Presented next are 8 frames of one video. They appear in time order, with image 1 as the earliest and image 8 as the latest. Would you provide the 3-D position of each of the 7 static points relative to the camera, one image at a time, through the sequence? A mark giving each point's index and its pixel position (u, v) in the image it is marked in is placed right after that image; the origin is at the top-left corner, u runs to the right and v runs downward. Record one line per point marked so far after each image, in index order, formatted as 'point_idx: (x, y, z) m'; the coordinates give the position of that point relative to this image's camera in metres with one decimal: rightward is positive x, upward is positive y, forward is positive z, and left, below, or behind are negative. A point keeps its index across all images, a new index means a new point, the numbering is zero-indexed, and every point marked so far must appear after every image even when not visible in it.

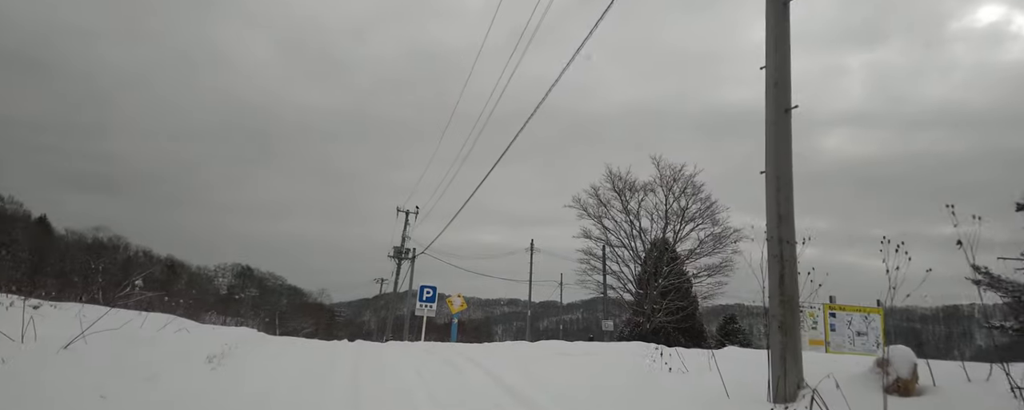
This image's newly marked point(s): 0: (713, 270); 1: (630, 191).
0: (+4.5, -1.5, +12.4) m
1: (+3.6, +0.4, +16.1) m
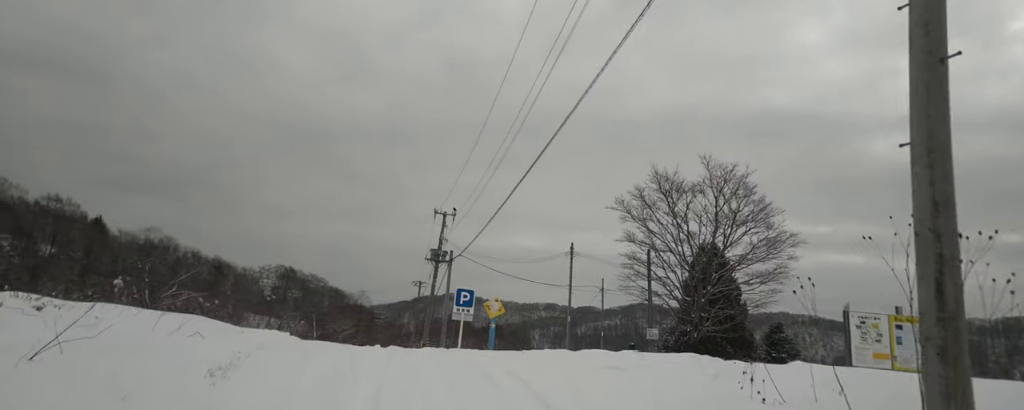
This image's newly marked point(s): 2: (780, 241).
0: (+5.4, -1.5, +11.7) m
1: (+4.7, +0.4, +15.4) m
2: (+7.5, -1.0, +15.1) m
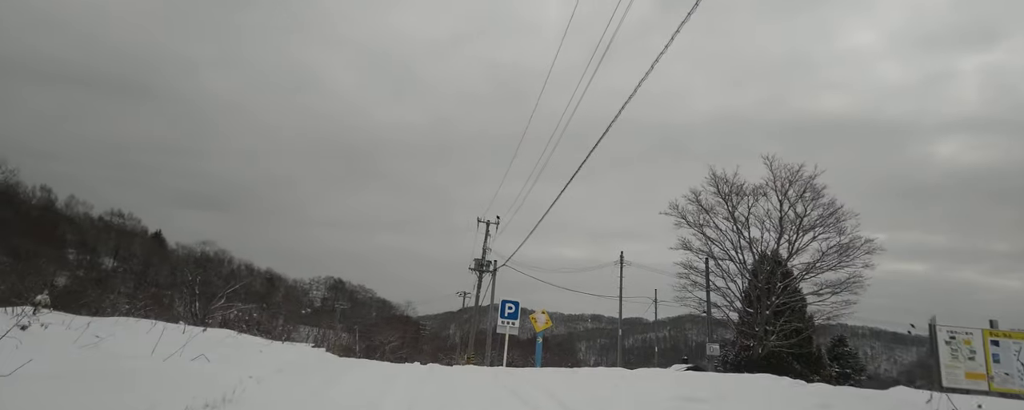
0: (+6.3, -1.6, +10.6) m
1: (+5.9, +0.2, +14.5) m
2: (+8.7, -1.1, +13.9) m
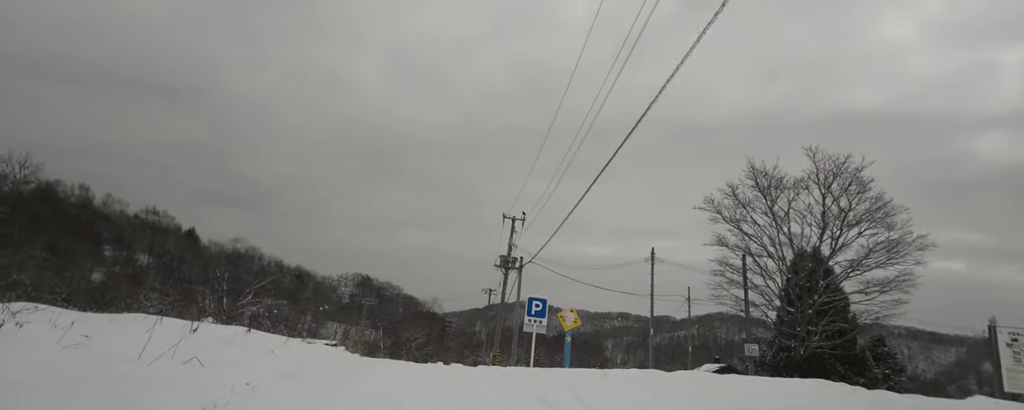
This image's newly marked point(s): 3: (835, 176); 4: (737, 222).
0: (+6.8, -1.5, +10.0) m
1: (+6.6, +0.4, +13.8) m
2: (+9.3, -0.9, +13.2) m
3: (+5.9, +0.5, +10.0) m
4: (+4.1, -0.3, +10.1) m
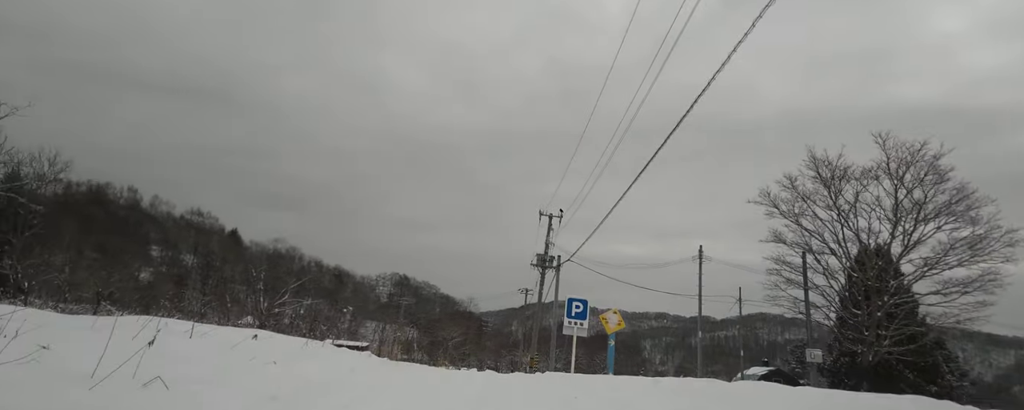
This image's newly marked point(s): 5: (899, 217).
0: (+7.5, -1.3, +9.0) m
1: (+7.4, +0.5, +12.8) m
2: (+10.1, -0.7, +12.0) m
3: (+6.5, +0.7, +9.1) m
4: (+4.8, -0.2, +9.3) m
5: (+7.4, -0.2, +10.5) m
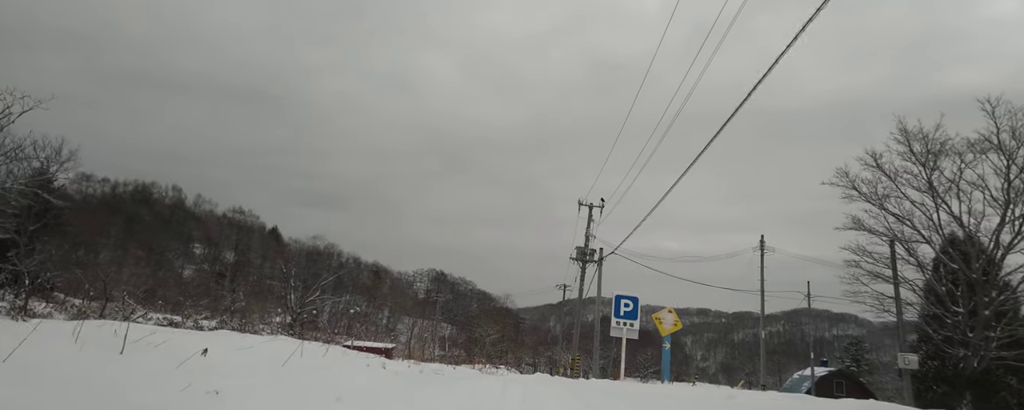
0: (+8.0, -1.0, +7.6) m
1: (+8.2, +0.8, +11.4) m
2: (+10.9, -0.4, +10.4) m
3: (+7.0, +1.0, +7.7) m
4: (+5.4, +0.1, +8.0) m
5: (+8.0, +0.1, +9.1) m
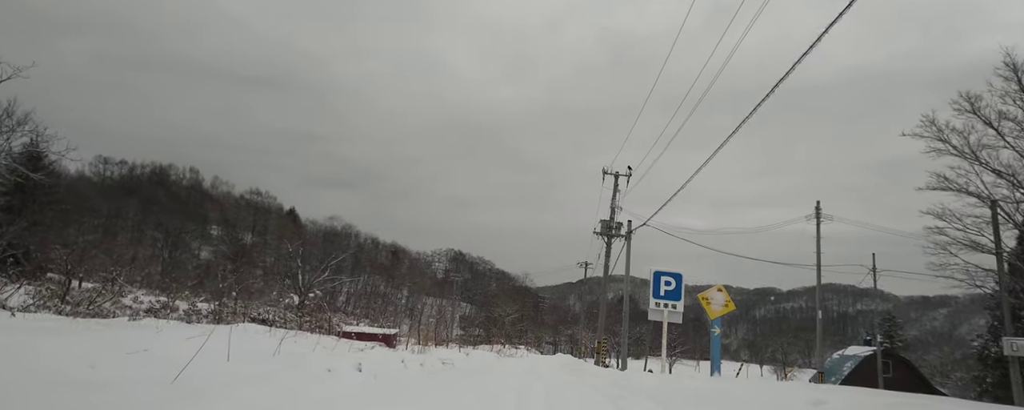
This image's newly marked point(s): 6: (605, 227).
0: (+8.3, -0.4, +6.1) m
1: (+8.5, +1.6, +9.9) m
2: (+11.2, +0.3, +8.8) m
3: (+7.2, +1.5, +6.2) m
4: (+5.6, +0.6, +6.6) m
5: (+8.3, +0.7, +7.6) m
6: (+3.2, -0.8, +19.7) m
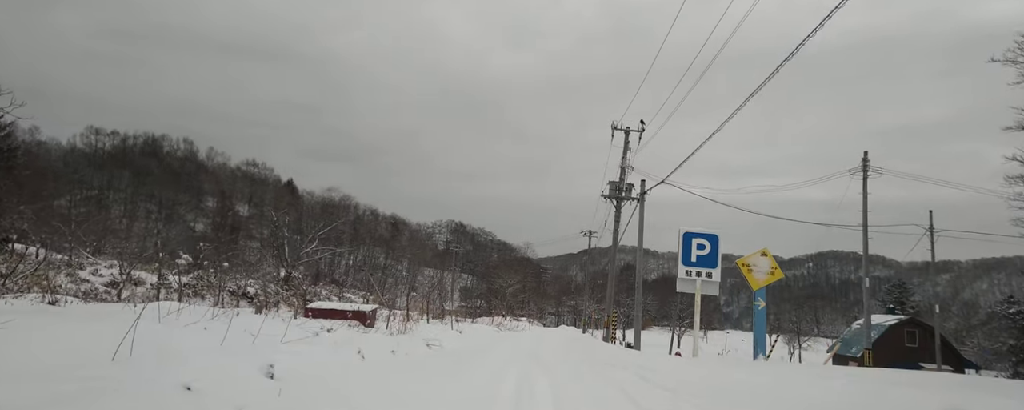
0: (+8.2, +0.1, +4.9) m
1: (+8.5, +2.3, +8.5) m
2: (+11.2, +1.1, +7.6) m
3: (+7.2, +2.1, +4.9) m
4: (+5.5, +1.2, +5.4) m
5: (+8.2, +1.3, +6.4) m
6: (+3.2, +0.4, +18.5) m
